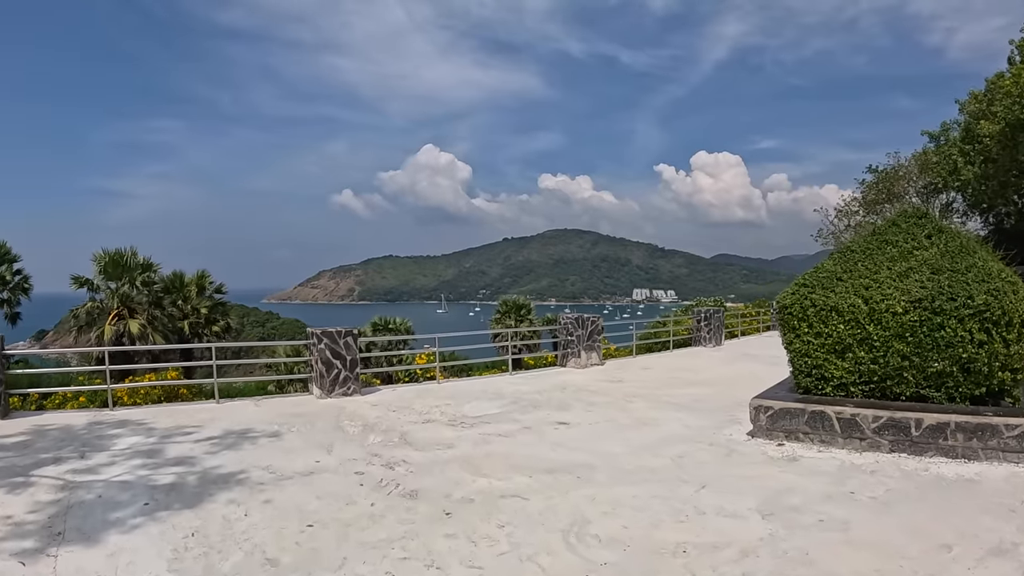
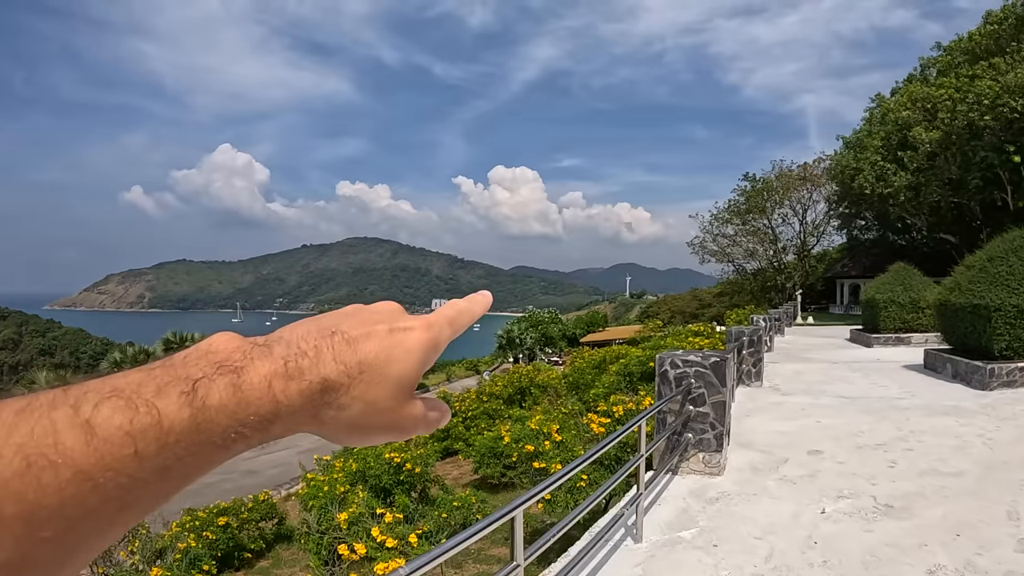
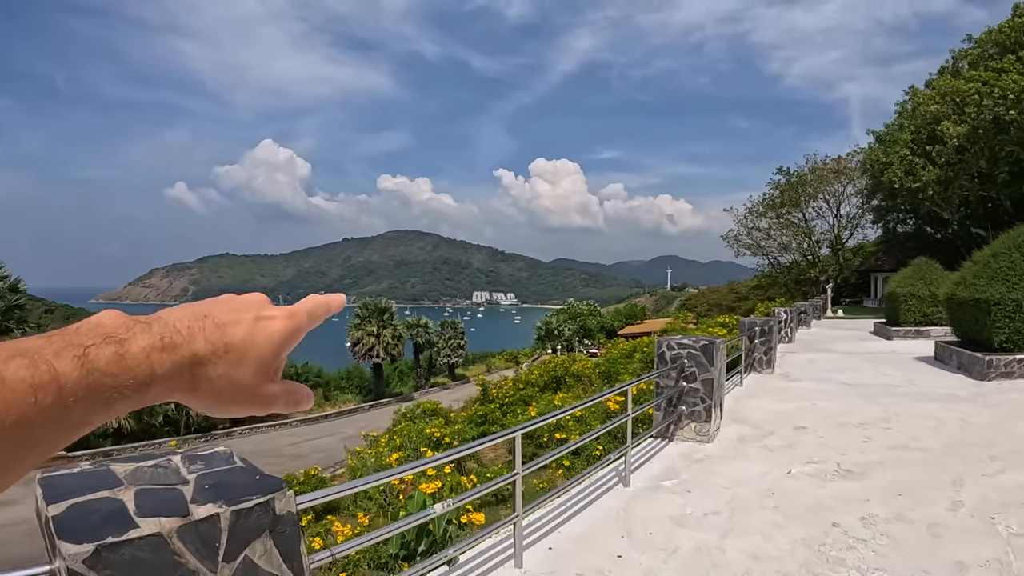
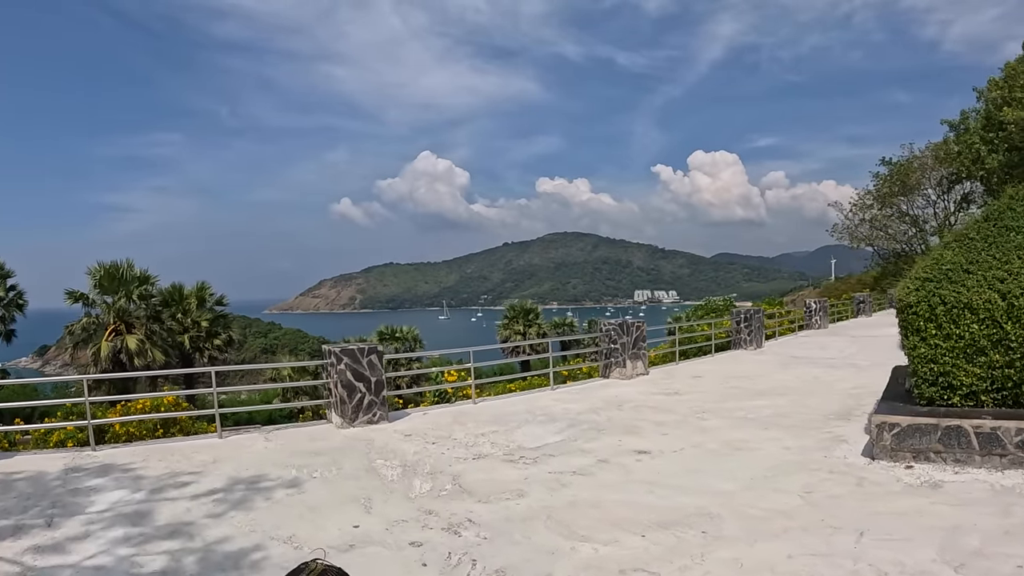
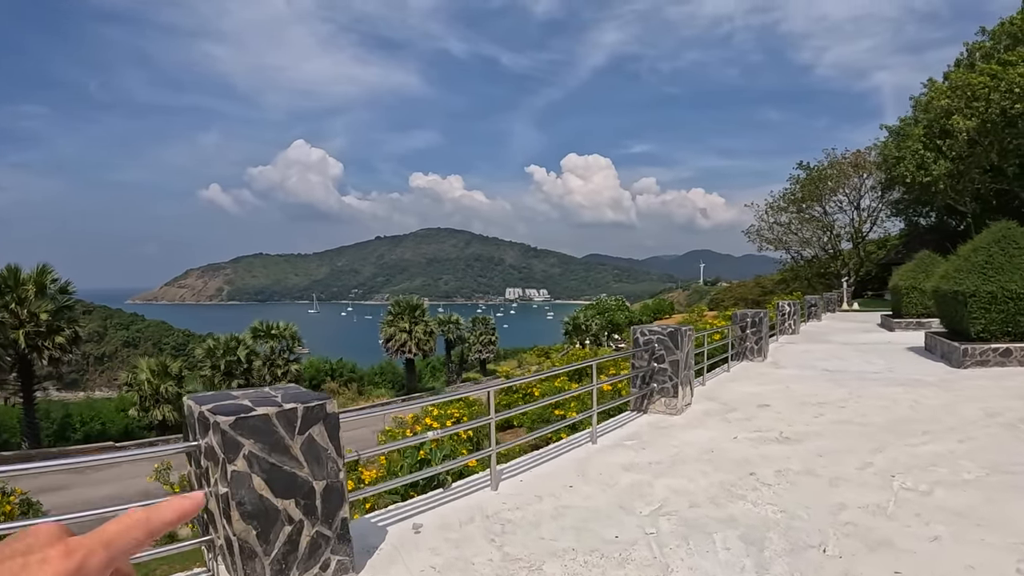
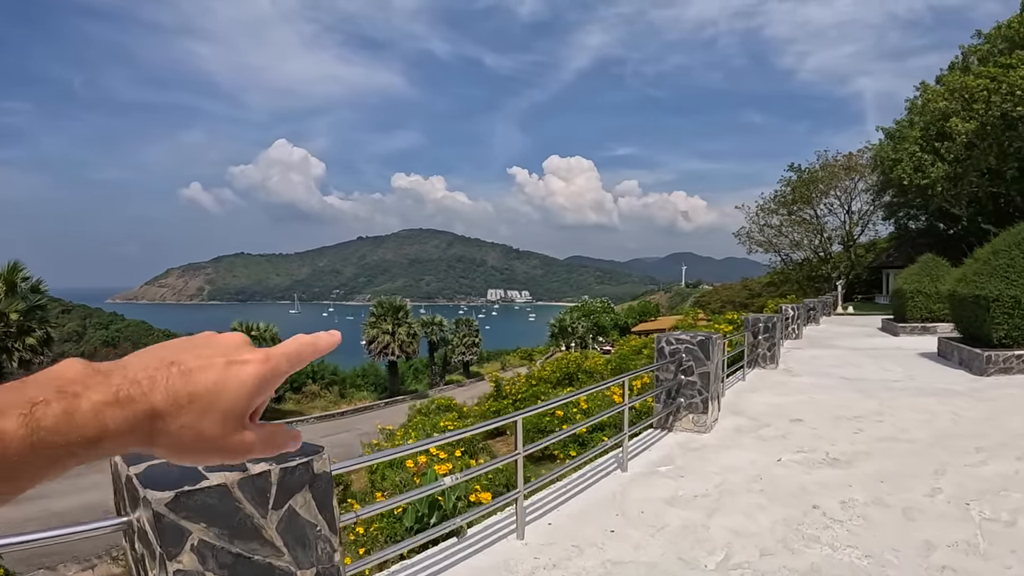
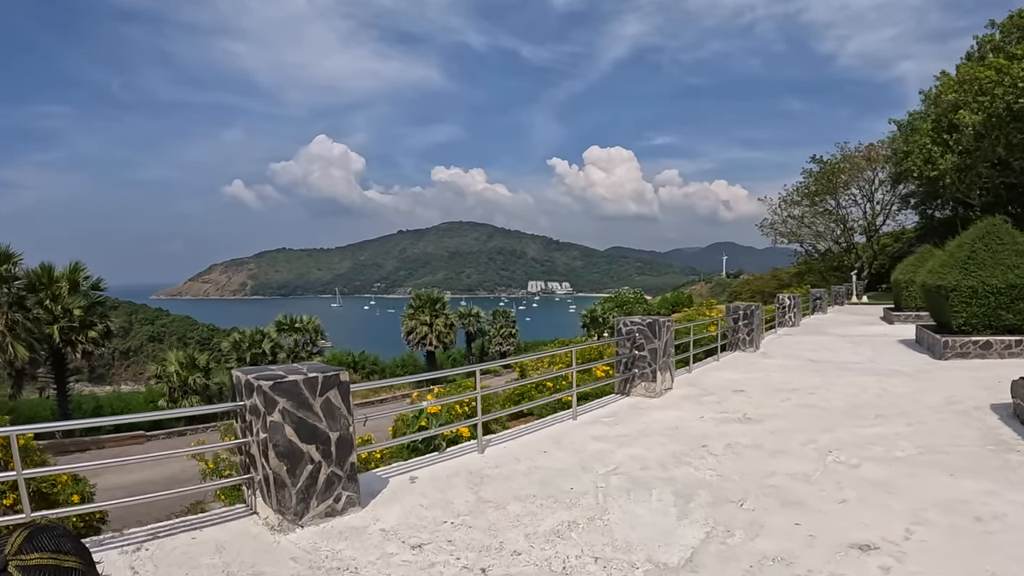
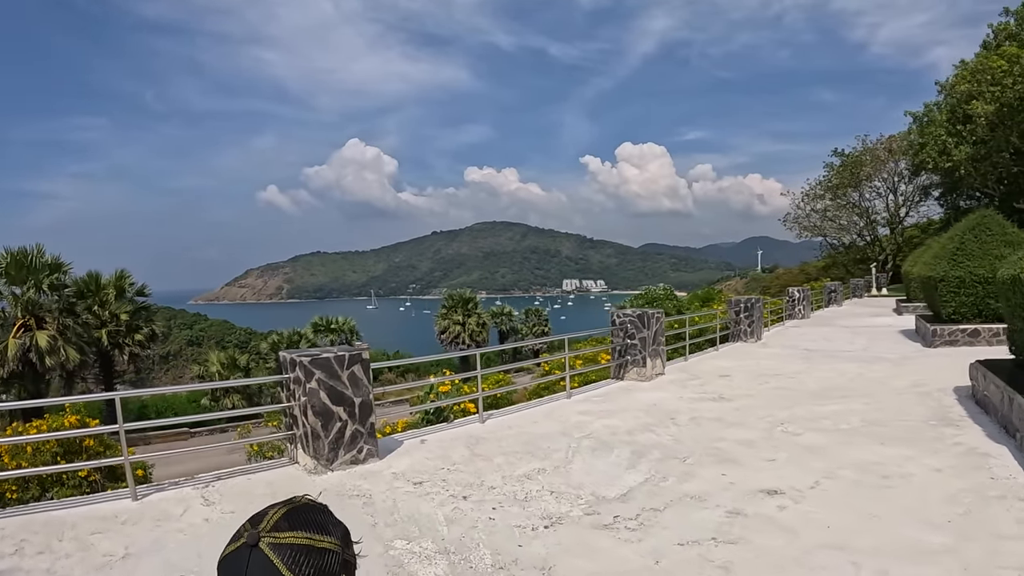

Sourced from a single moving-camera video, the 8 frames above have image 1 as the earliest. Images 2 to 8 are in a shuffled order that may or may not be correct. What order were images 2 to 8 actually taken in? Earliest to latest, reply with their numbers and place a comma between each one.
4, 8, 7, 5, 6, 3, 2
